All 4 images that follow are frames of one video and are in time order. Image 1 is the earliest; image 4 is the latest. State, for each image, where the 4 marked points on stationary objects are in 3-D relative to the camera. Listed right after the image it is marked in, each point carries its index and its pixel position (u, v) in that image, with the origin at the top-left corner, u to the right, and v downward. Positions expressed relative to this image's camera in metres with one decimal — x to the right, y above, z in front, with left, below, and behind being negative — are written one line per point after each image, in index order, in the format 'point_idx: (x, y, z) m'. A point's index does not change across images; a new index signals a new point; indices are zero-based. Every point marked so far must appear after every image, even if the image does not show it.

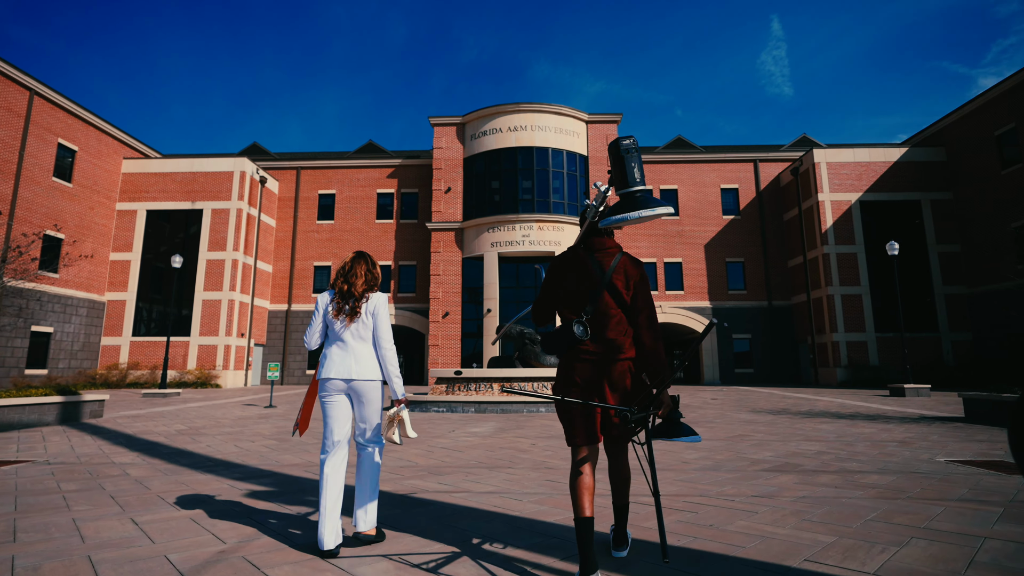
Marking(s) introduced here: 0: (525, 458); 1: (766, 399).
0: (+0.2, -2.3, +7.2) m
1: (+8.5, -3.7, +17.7) m
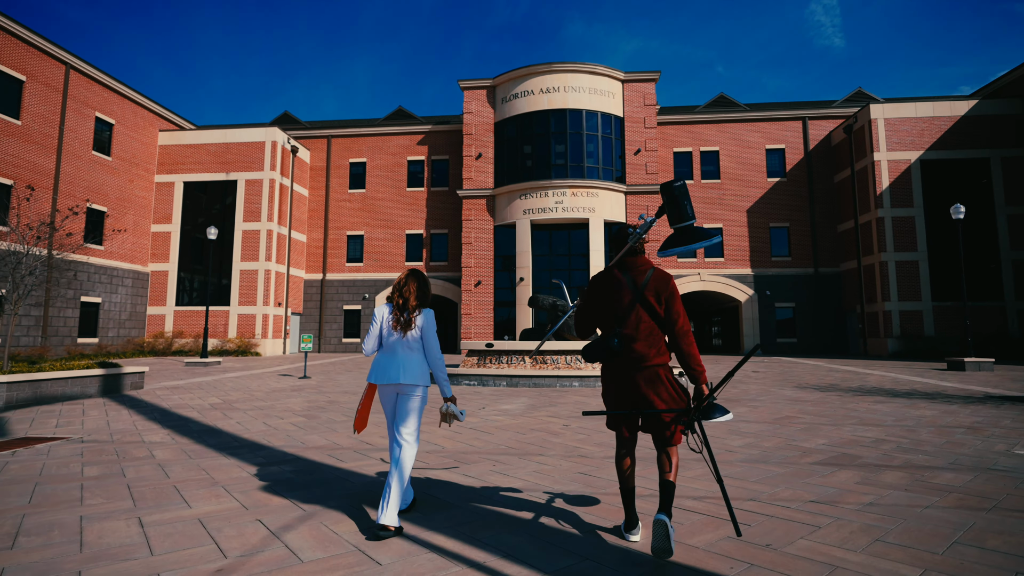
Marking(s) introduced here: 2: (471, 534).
0: (+0.6, -2.0, +6.9) m
1: (+9.6, -2.7, +16.8) m
2: (-0.3, -1.6, +3.4) m
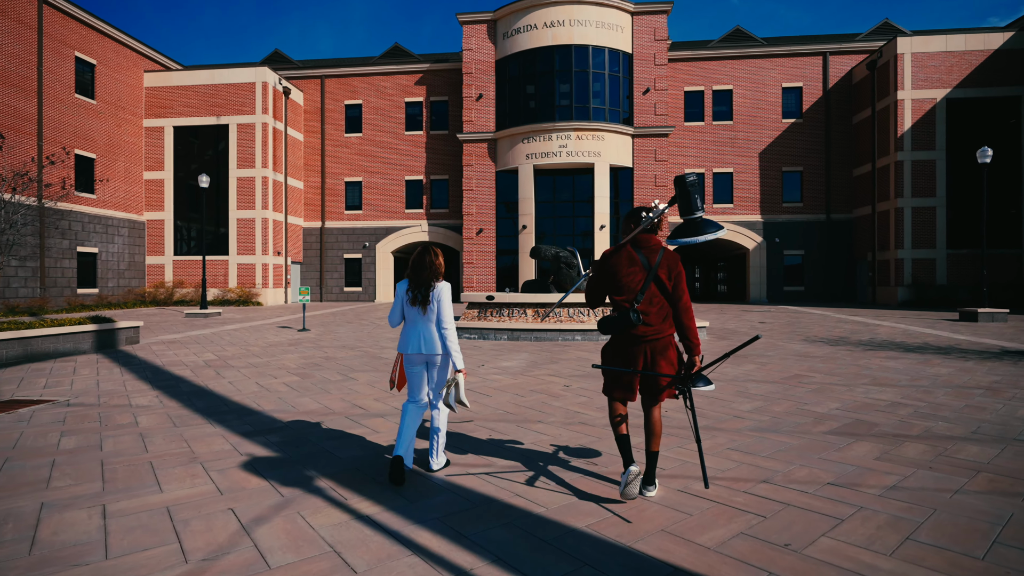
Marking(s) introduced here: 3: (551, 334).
0: (+0.6, -1.5, +6.6) m
1: (+9.7, -1.1, +16.5) m
2: (-0.3, -1.4, +3.1) m
3: (+0.9, -1.1, +12.6) m
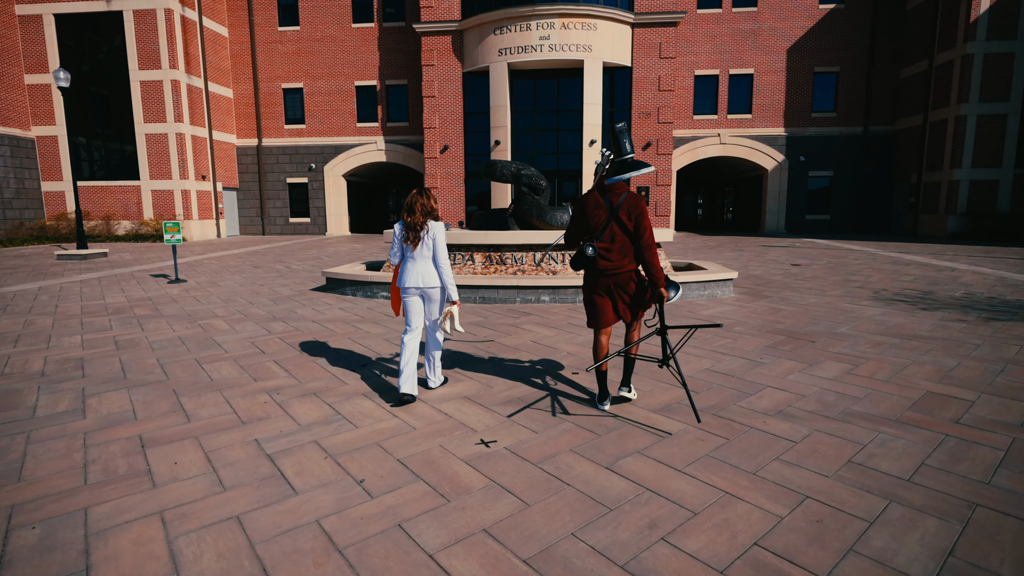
0: (-0.4, -1.3, +2.6) m
1: (+8.6, +0.5, +12.4) m
2: (-1.3, -1.7, -0.9) m
3: (-0.1, -0.1, +8.5) m
